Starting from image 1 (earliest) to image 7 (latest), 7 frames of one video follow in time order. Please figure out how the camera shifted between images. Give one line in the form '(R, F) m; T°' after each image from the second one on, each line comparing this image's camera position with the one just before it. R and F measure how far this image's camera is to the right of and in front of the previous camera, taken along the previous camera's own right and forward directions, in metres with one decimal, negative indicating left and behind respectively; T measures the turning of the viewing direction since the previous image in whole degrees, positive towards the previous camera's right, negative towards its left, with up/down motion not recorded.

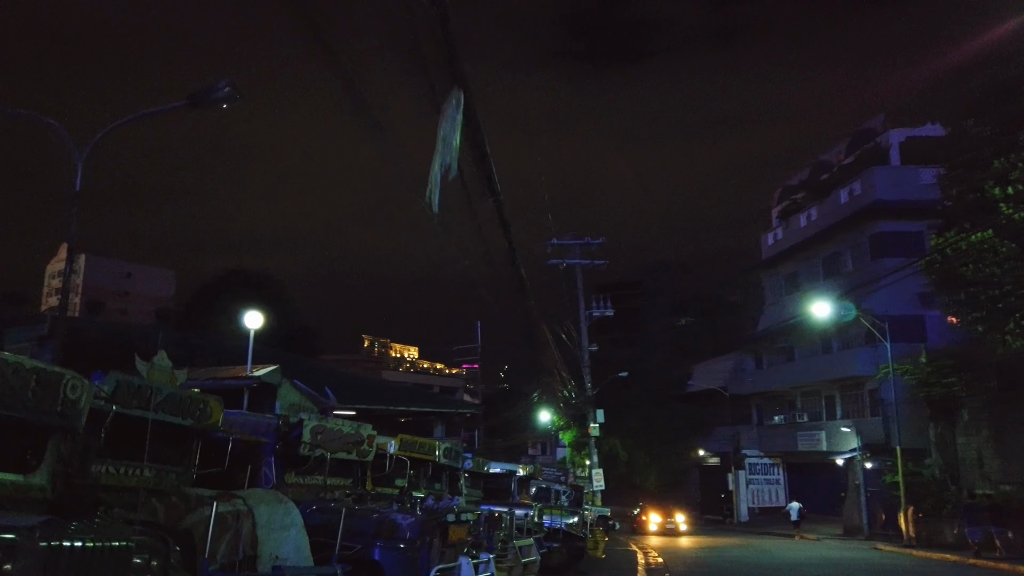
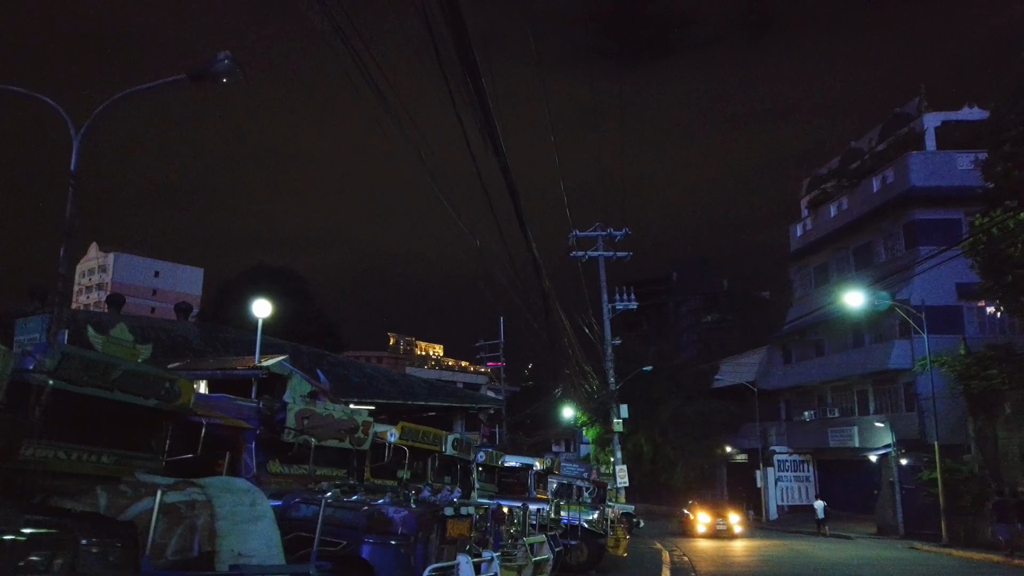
(+0.2, +0.8) m; -2°
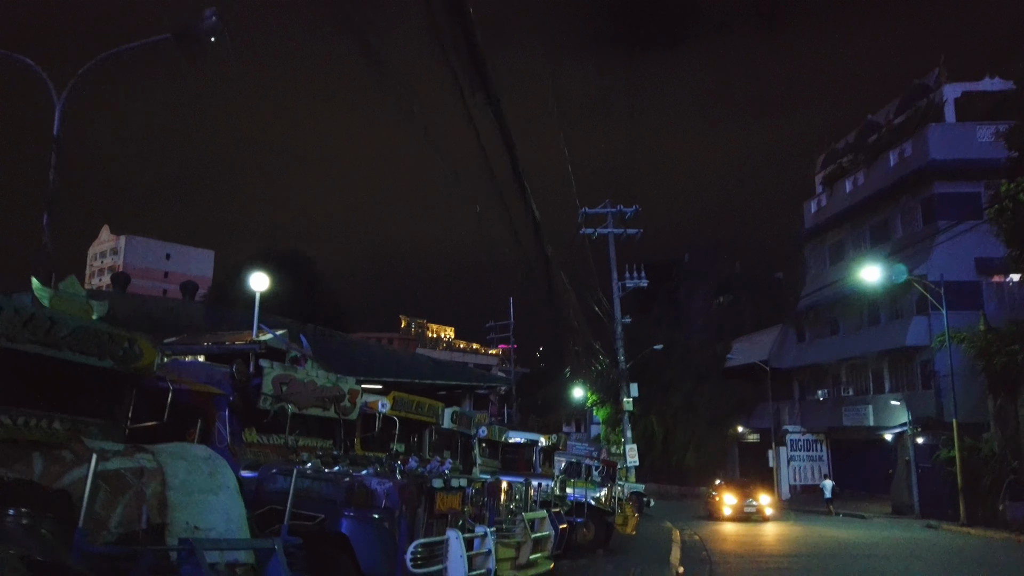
(+0.2, +0.6) m; -1°
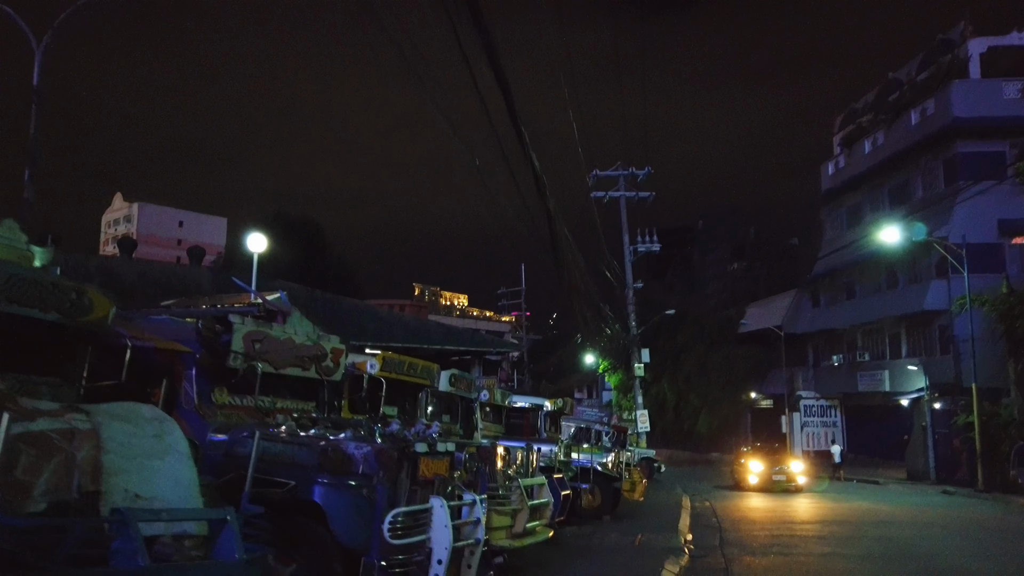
(+0.2, +0.6) m; -1°
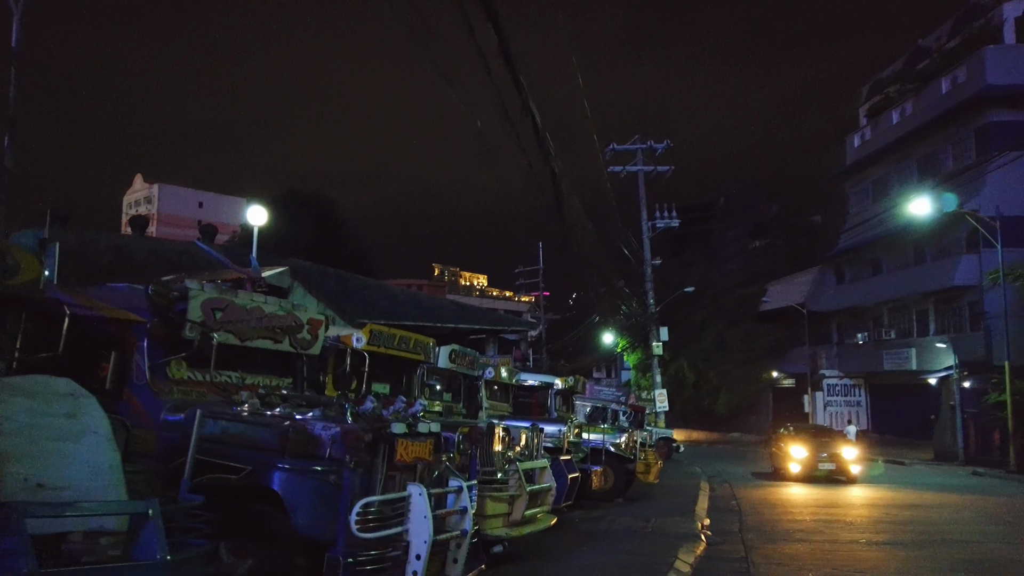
(+0.2, +0.8) m; -1°
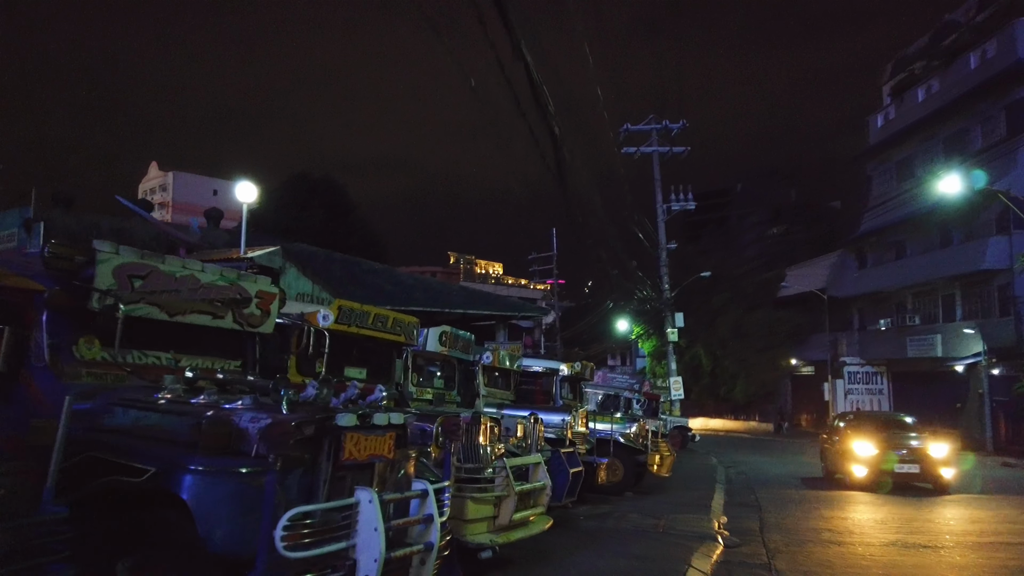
(+0.2, +1.0) m; -1°
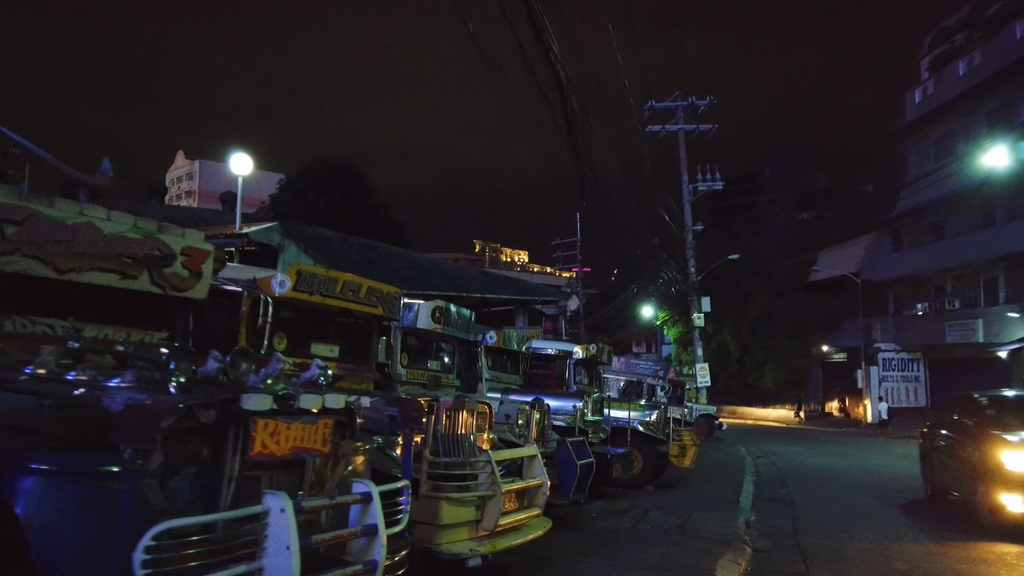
(+0.3, +1.1) m; -2°
